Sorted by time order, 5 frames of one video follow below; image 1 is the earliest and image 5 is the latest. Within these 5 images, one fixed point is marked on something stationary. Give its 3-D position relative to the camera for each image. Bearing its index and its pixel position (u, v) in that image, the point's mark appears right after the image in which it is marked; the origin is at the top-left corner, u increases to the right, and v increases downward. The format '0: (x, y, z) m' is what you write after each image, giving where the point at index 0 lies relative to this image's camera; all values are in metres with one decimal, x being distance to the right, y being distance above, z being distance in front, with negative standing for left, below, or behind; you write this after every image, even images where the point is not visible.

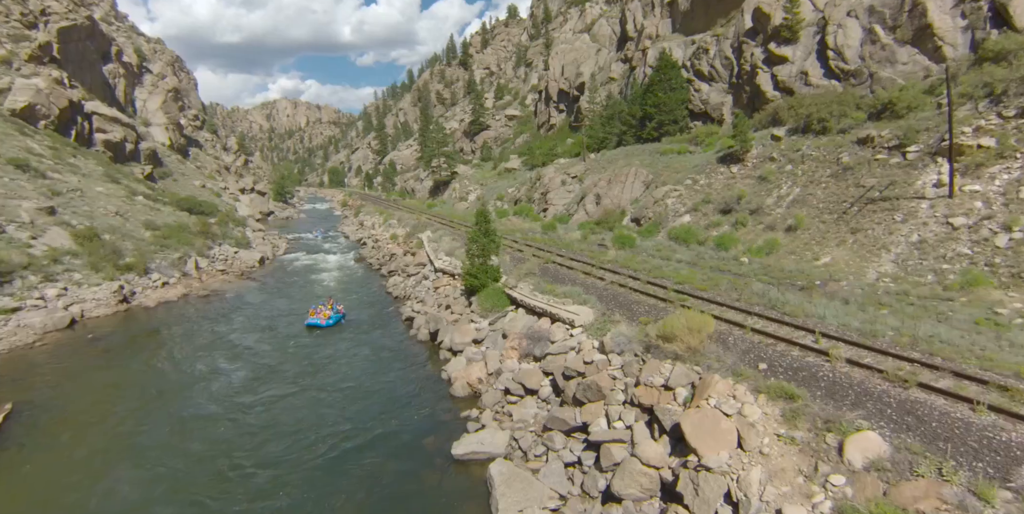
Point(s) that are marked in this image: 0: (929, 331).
0: (+9.2, -1.6, +12.2) m
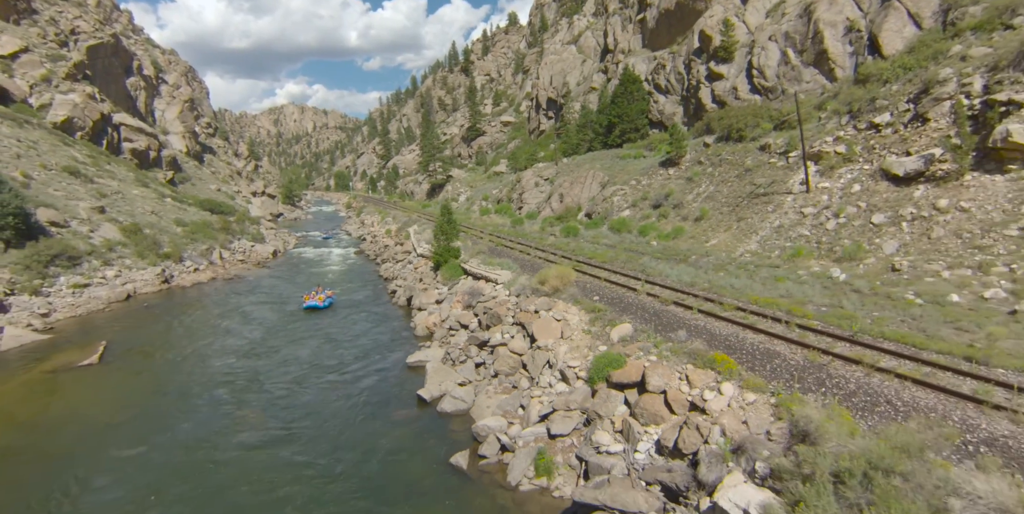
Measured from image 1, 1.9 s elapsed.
0: (+7.0, -0.8, +18.0) m
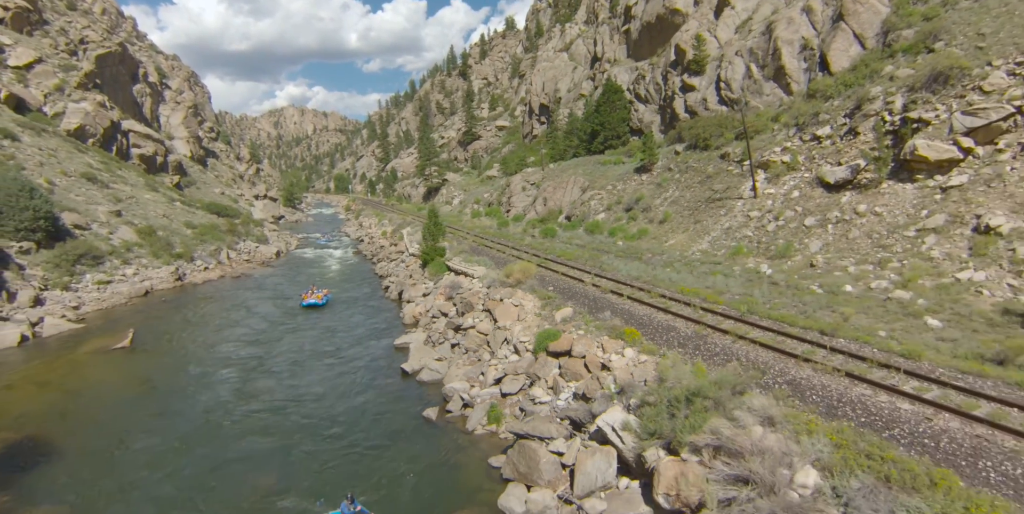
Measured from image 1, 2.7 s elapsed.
0: (+6.0, -0.7, +20.9) m
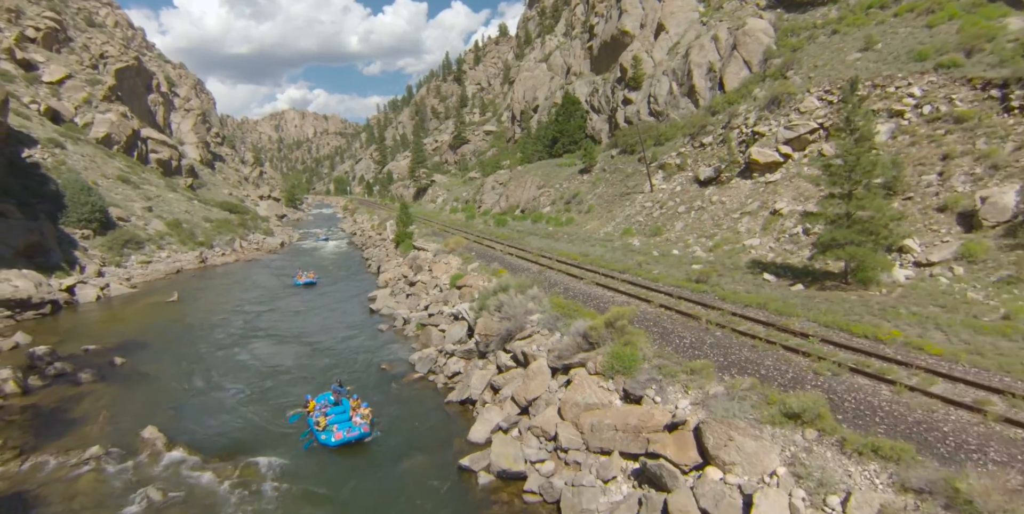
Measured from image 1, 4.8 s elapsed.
0: (+2.7, +0.5, +29.0) m
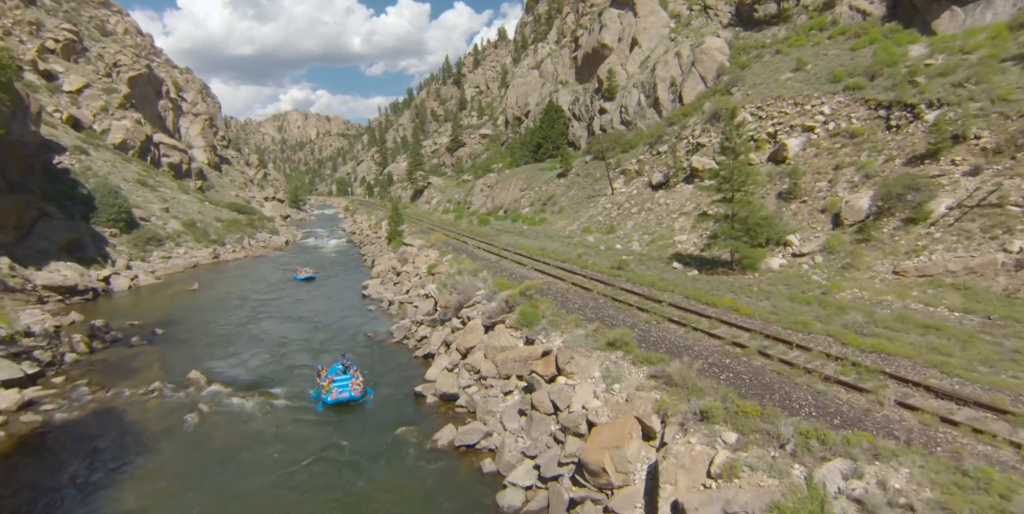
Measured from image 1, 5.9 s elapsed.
0: (+0.9, +0.8, +33.8) m
